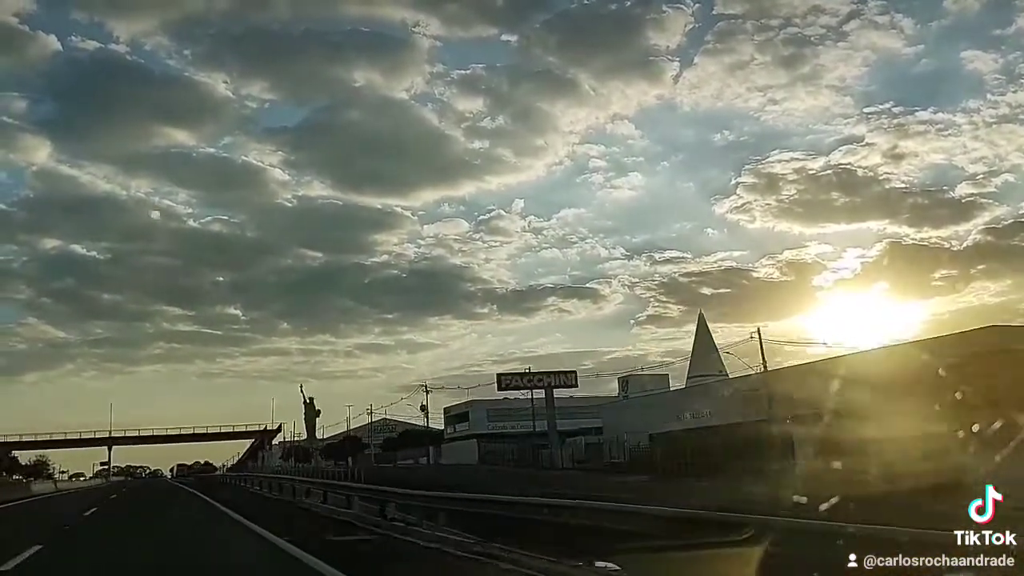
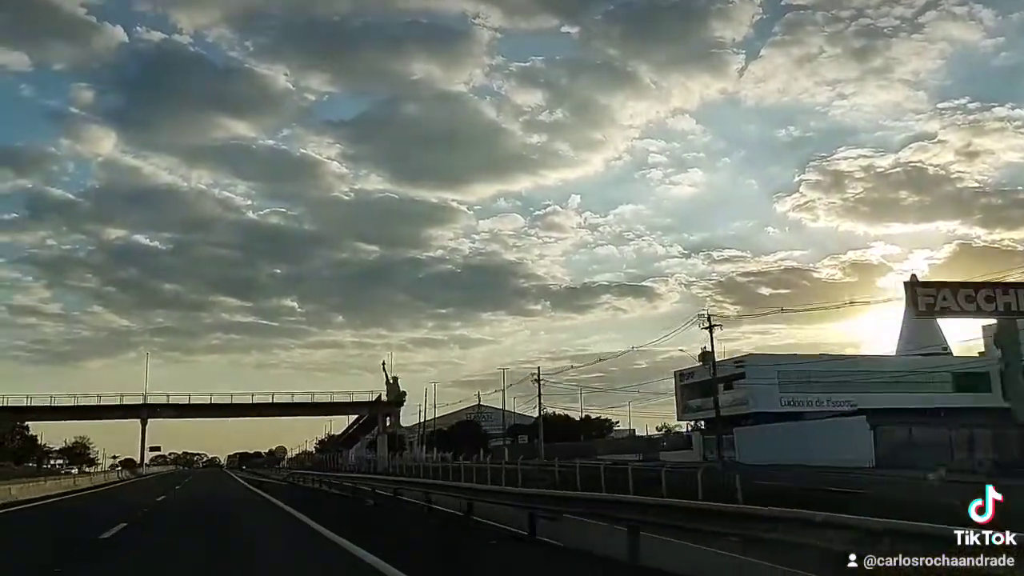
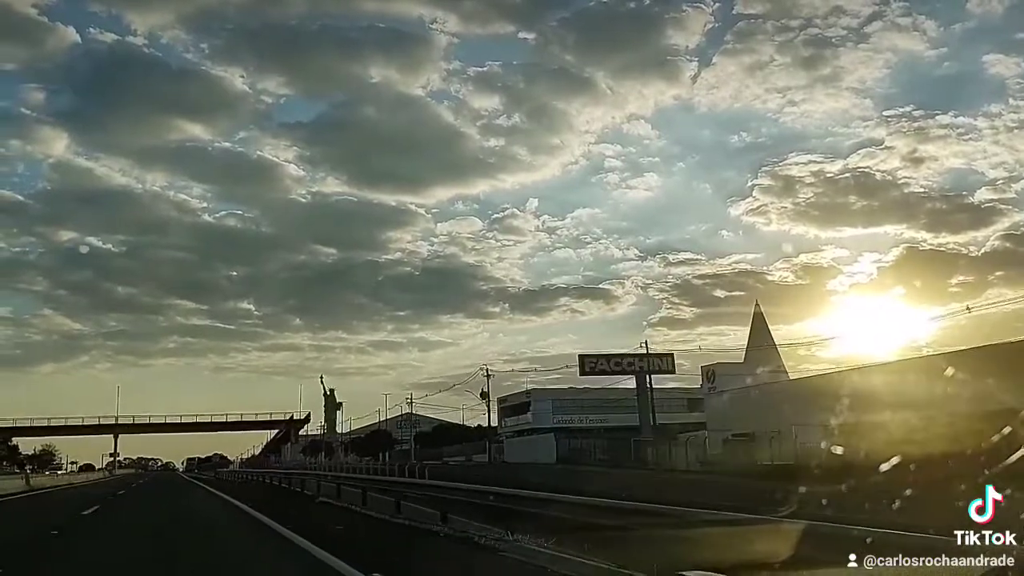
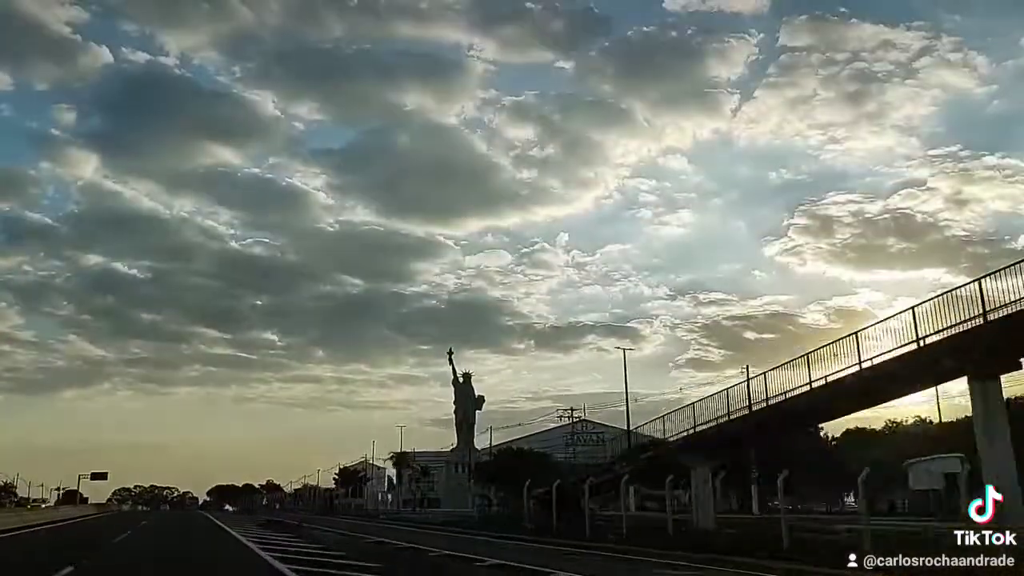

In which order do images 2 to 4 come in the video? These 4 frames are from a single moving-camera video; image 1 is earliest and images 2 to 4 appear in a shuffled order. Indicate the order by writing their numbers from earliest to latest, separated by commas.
3, 2, 4
